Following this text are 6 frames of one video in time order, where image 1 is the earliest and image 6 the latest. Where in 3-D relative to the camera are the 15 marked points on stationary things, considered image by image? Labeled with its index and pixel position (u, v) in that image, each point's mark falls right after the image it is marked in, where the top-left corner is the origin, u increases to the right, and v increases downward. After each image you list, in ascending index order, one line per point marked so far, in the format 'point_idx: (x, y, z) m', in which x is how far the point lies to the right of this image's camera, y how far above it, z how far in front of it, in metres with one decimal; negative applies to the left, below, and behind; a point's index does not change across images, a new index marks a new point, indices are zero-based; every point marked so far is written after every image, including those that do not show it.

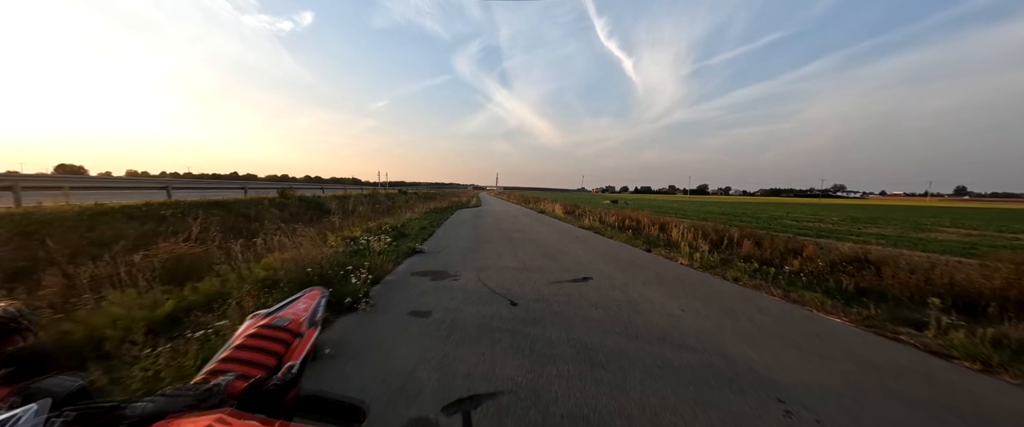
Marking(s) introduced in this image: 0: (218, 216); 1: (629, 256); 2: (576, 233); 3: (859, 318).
0: (-14.4, -0.2, +14.1) m
1: (+3.6, -1.4, +8.8) m
2: (+3.1, -1.0, +13.9) m
3: (+5.6, -1.7, +4.6) m
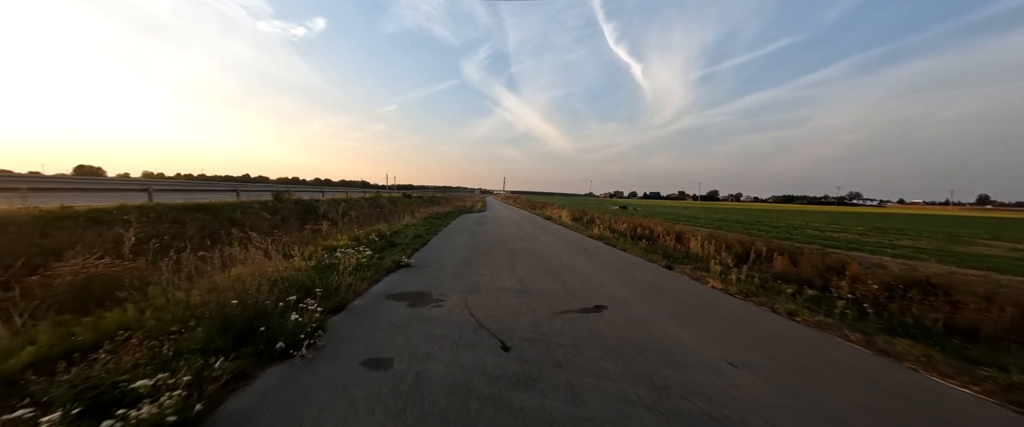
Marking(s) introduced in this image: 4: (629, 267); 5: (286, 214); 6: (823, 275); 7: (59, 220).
0: (-14.3, -0.4, +13.1) m
1: (+3.5, -1.7, +7.5) m
2: (+3.2, -1.4, +12.5) m
3: (+5.4, -2.0, +3.2) m
4: (+3.5, -1.6, +8.5) m
5: (-14.5, -0.1, +18.4) m
6: (+10.6, -2.1, +9.8) m
7: (-14.8, -0.2, +9.4) m
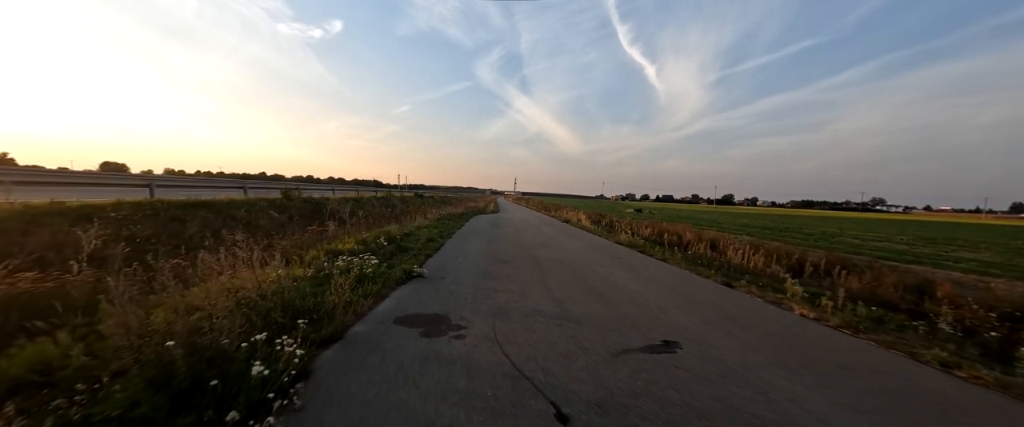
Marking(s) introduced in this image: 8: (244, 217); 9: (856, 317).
0: (-13.4, -0.3, +12.3) m
1: (+4.2, -1.8, +6.1) m
2: (+4.0, -1.6, +11.2) m
3: (+6.0, -2.1, +1.8) m
4: (+4.2, -1.8, +7.1) m
5: (-13.4, 0.0, +17.6) m
6: (+11.4, -2.4, +8.2) m
7: (-14.0, -0.1, +8.6) m
8: (-13.4, -0.2, +14.2) m
9: (+6.2, -1.8, +5.1) m
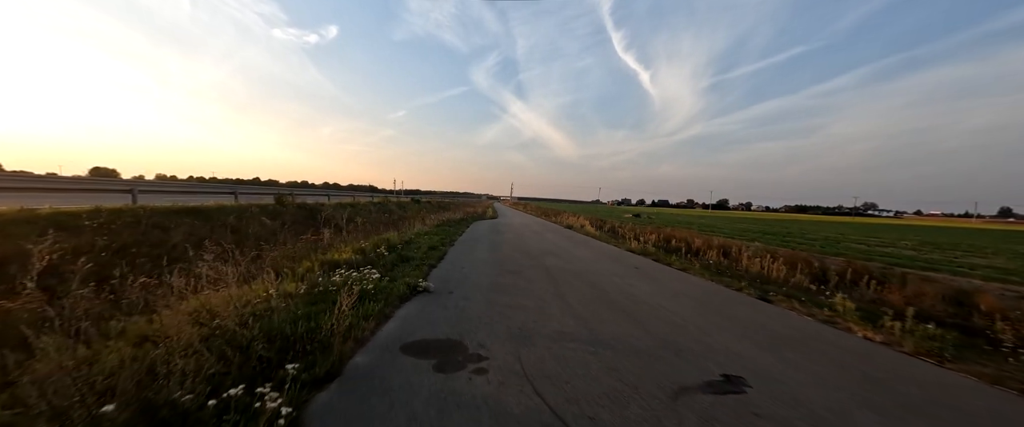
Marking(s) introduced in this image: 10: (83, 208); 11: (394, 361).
0: (-13.1, -0.6, +11.5) m
1: (+4.6, -2.0, +5.4) m
2: (+4.3, -1.8, +10.5) m
3: (+6.4, -2.2, +1.2) m
4: (+4.6, -1.9, +6.5) m
5: (-13.2, -0.4, +16.8) m
6: (+11.7, -2.5, +7.6) m
7: (-13.7, -0.3, +7.8) m
8: (-13.1, -0.5, +13.4) m
9: (+6.6, -2.0, +4.5) m
10: (-15.3, +0.2, +10.2) m
11: (-1.6, -2.0, +3.9) m
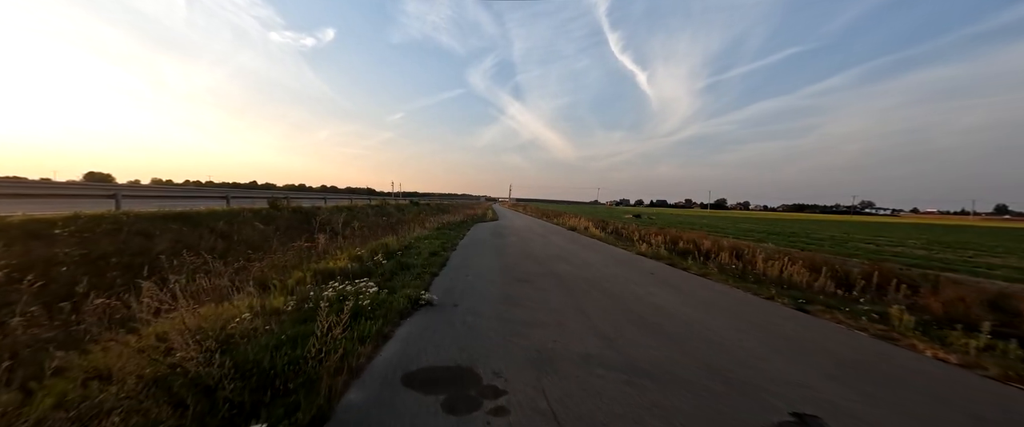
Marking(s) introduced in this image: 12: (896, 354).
0: (-12.9, -0.8, +10.8) m
1: (+4.9, -2.0, +4.8) m
2: (+4.6, -1.9, +9.9) m
3: (+6.7, -2.2, +0.6) m
4: (+4.8, -2.0, +5.9) m
5: (-13.0, -0.6, +16.1) m
6: (+12.0, -2.5, +7.1) m
7: (-13.4, -0.5, +7.1) m
8: (-12.9, -0.8, +12.7) m
9: (+6.8, -2.0, +3.9) m
10: (-15.1, 0.0, +9.5) m
11: (-1.3, -2.1, +3.3) m
12: (+5.7, -2.0, +4.2) m
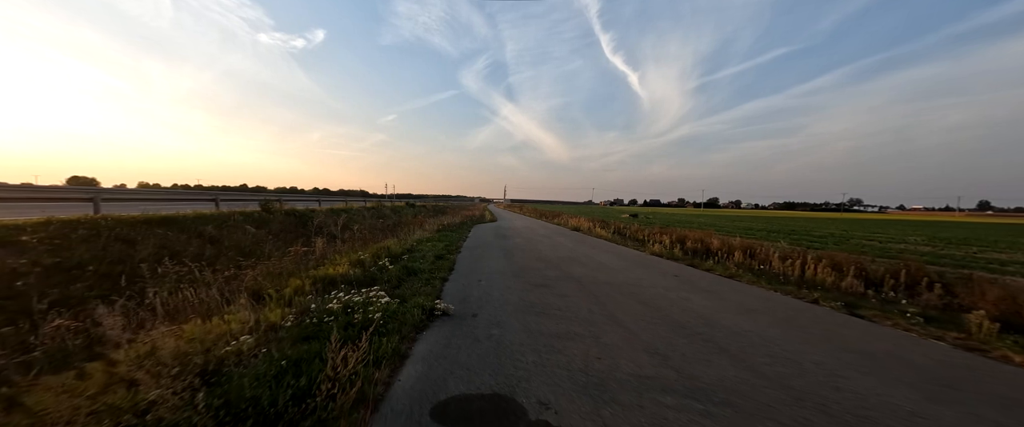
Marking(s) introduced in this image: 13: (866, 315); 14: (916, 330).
0: (-12.5, -0.9, +10.0) m
1: (+5.4, -2.0, +4.3) m
2: (+5.0, -1.8, +9.4) m
3: (+7.3, -2.1, +0.1) m
4: (+5.3, -1.9, +5.3) m
5: (-12.7, -0.8, +15.3) m
6: (+12.5, -2.4, +6.6) m
7: (-13.0, -0.7, +6.3) m
8: (-12.5, -0.9, +11.9) m
9: (+7.4, -1.9, +3.4) m
10: (-14.6, -0.2, +8.7) m
11: (-0.8, -2.1, +2.6) m
12: (+6.2, -2.0, +3.7) m
13: (+6.8, -1.9, +5.5) m
14: (+6.7, -1.9, +4.8) m
